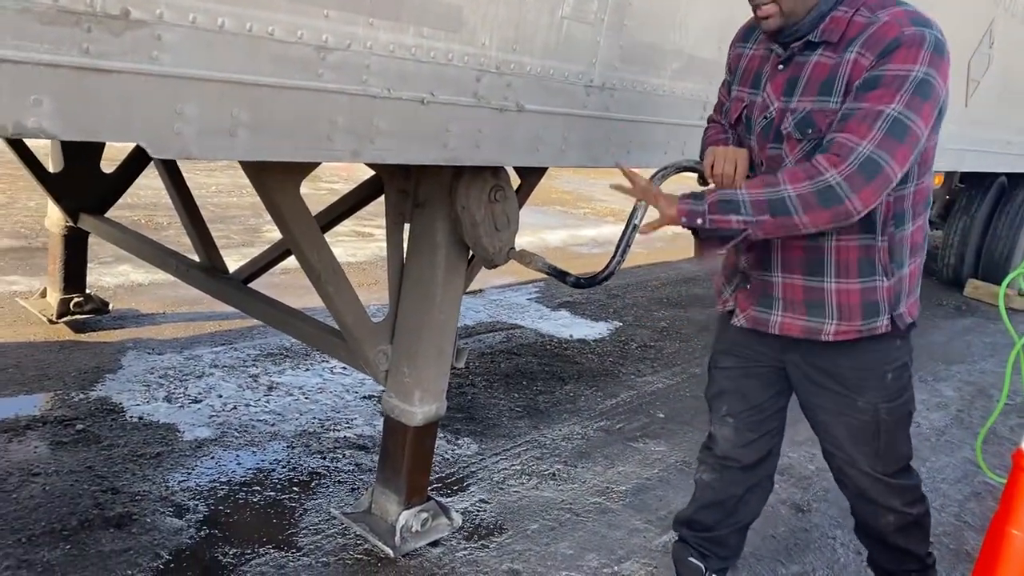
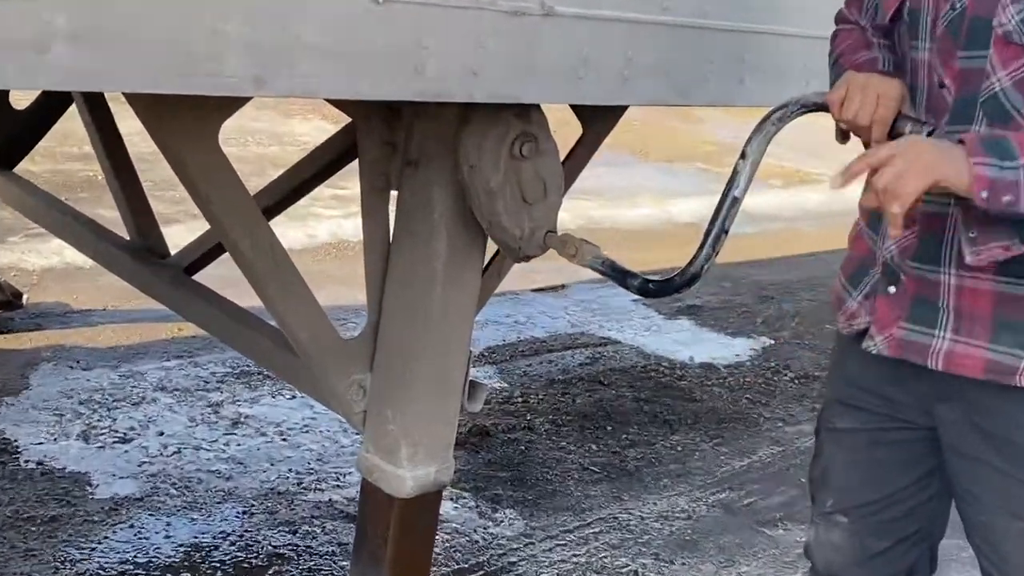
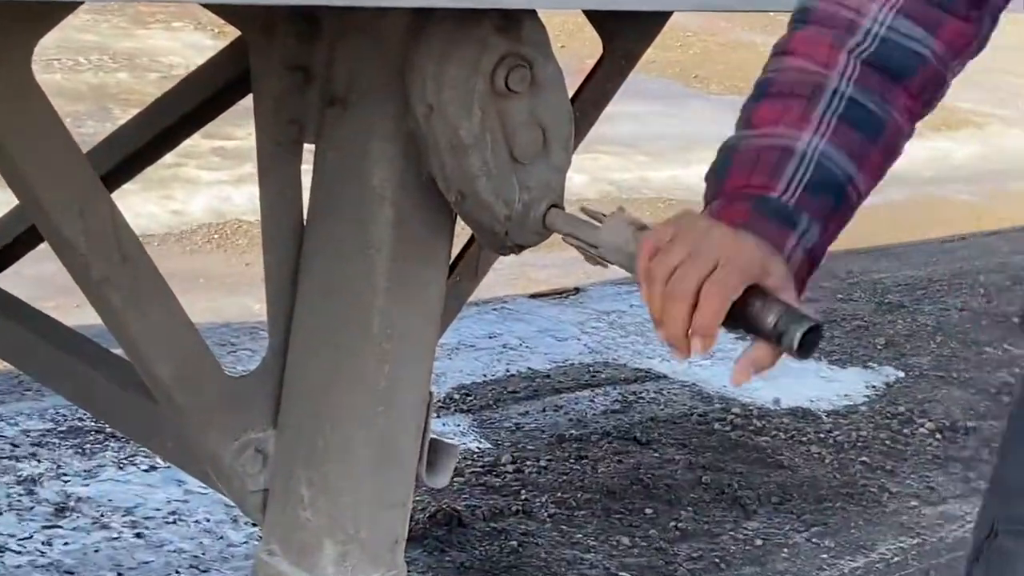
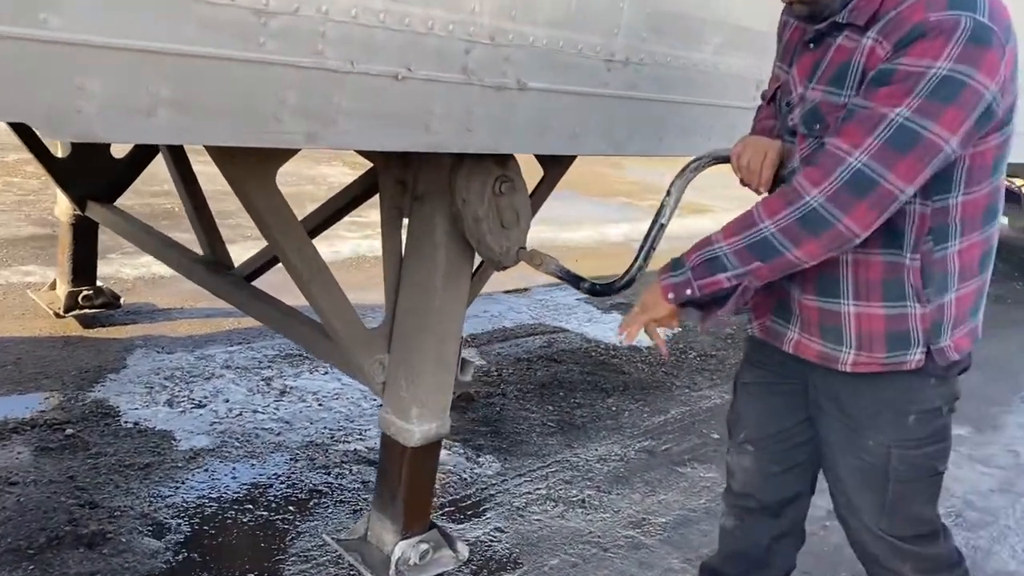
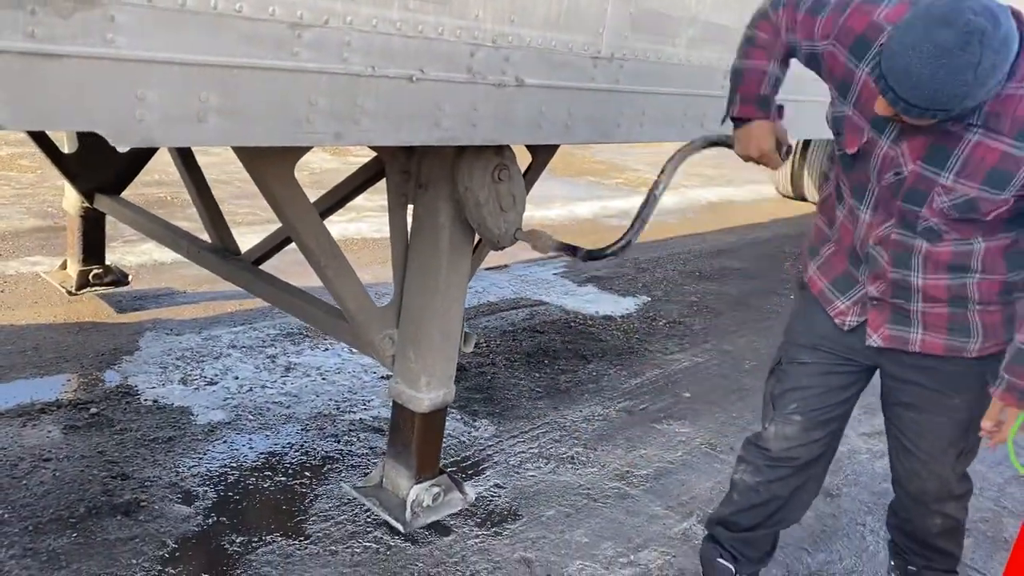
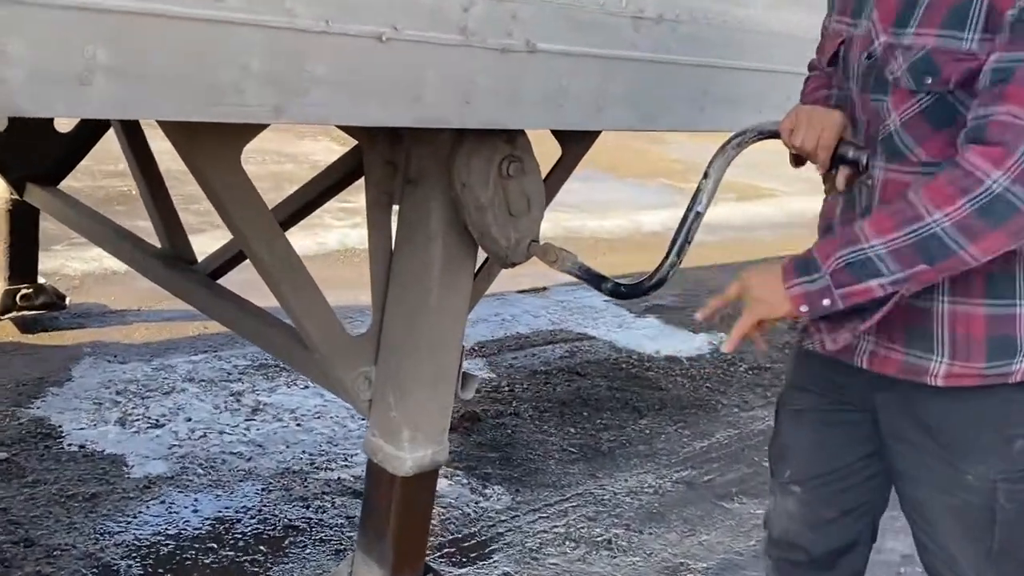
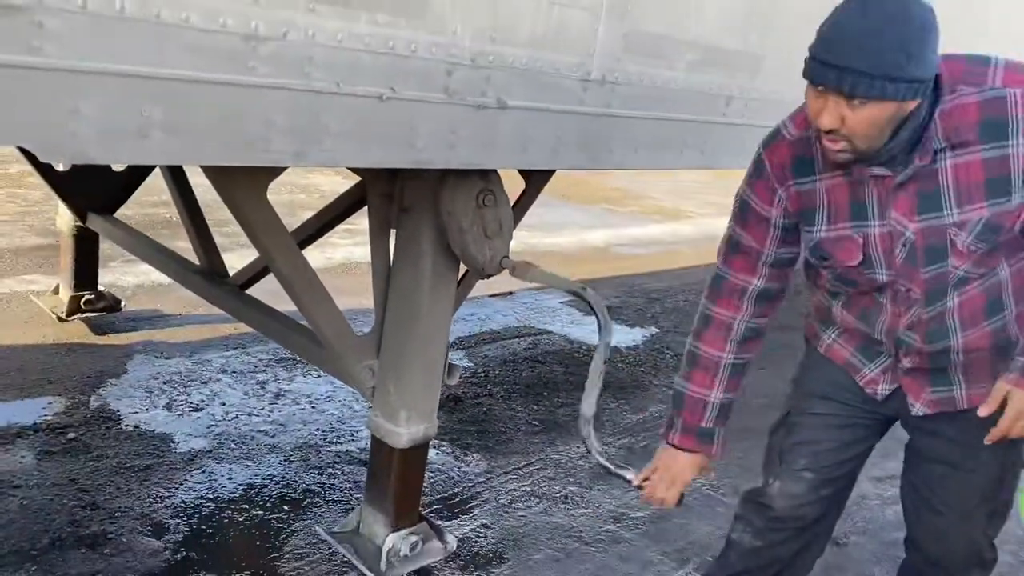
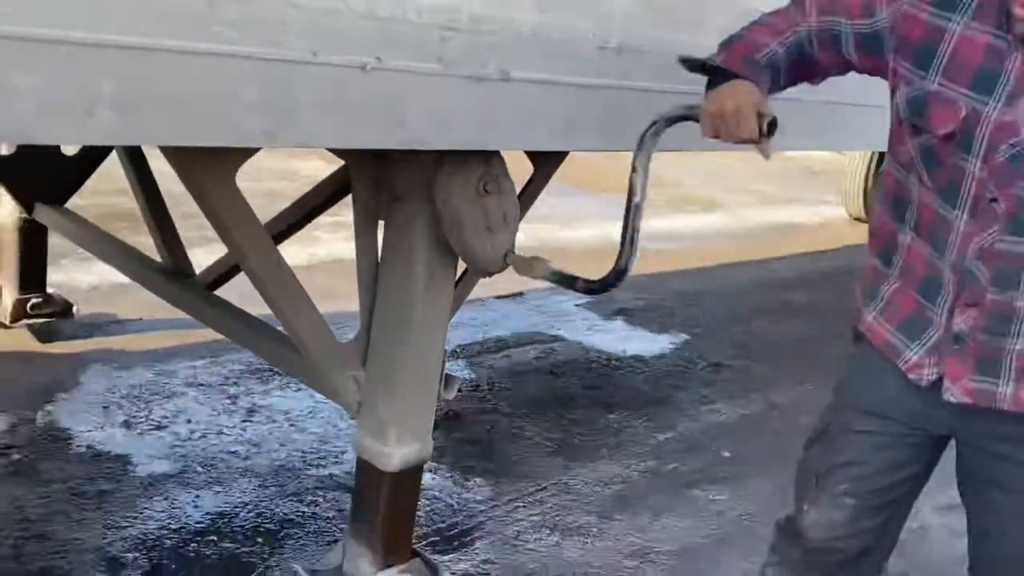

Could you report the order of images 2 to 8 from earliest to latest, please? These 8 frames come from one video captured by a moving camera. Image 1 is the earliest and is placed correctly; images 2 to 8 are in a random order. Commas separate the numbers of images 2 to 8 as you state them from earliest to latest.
4, 6, 2, 3, 8, 7, 5
